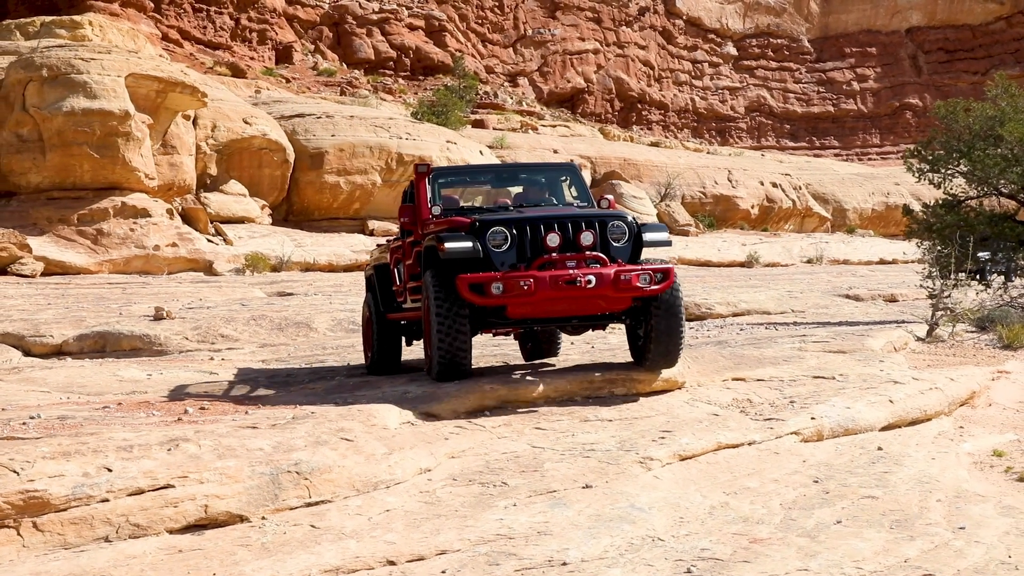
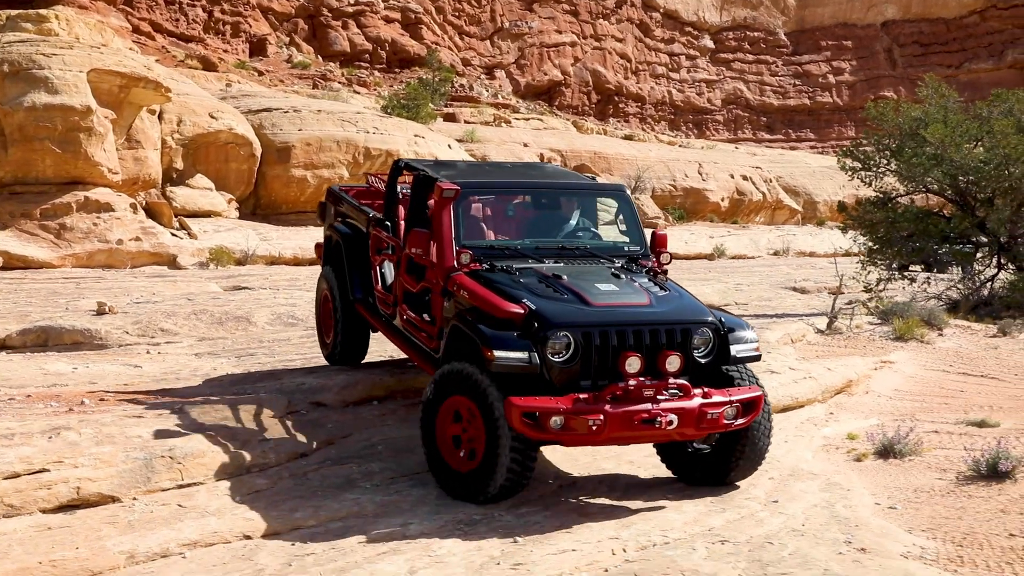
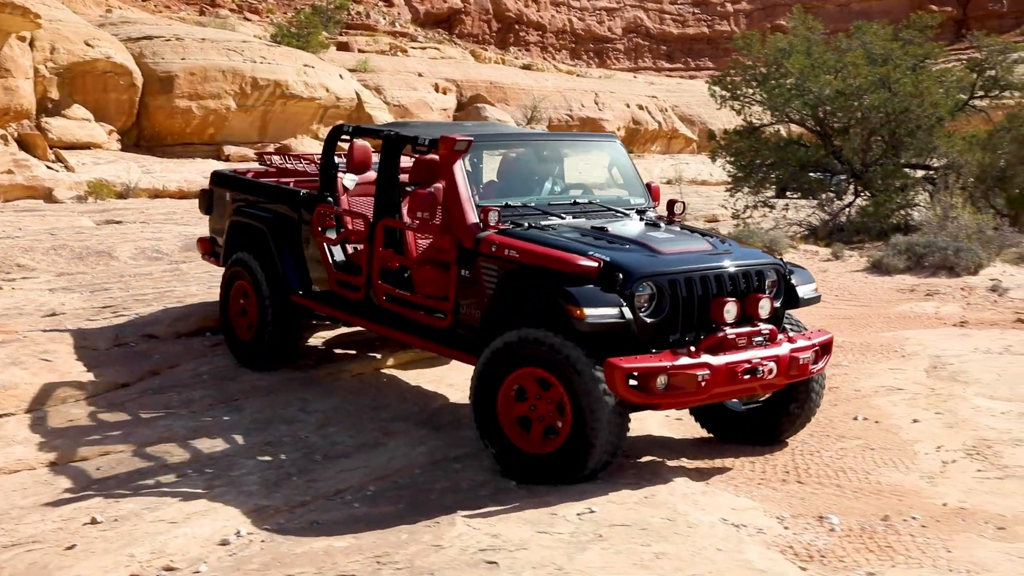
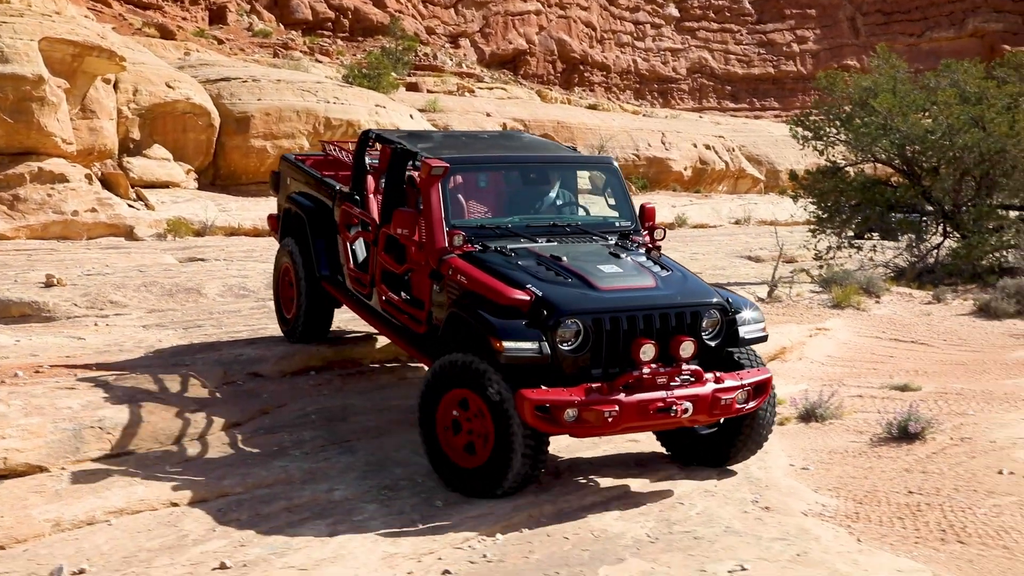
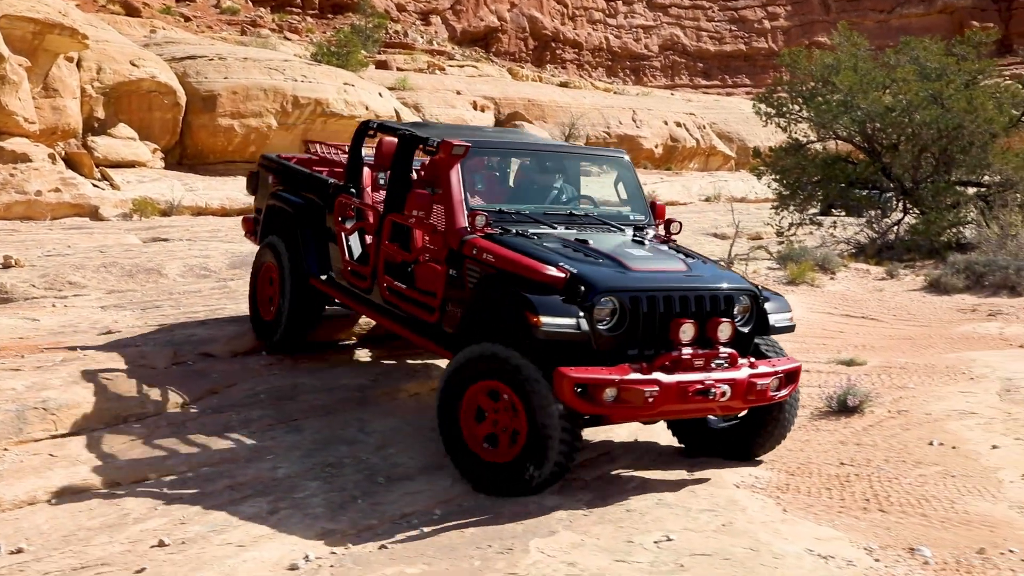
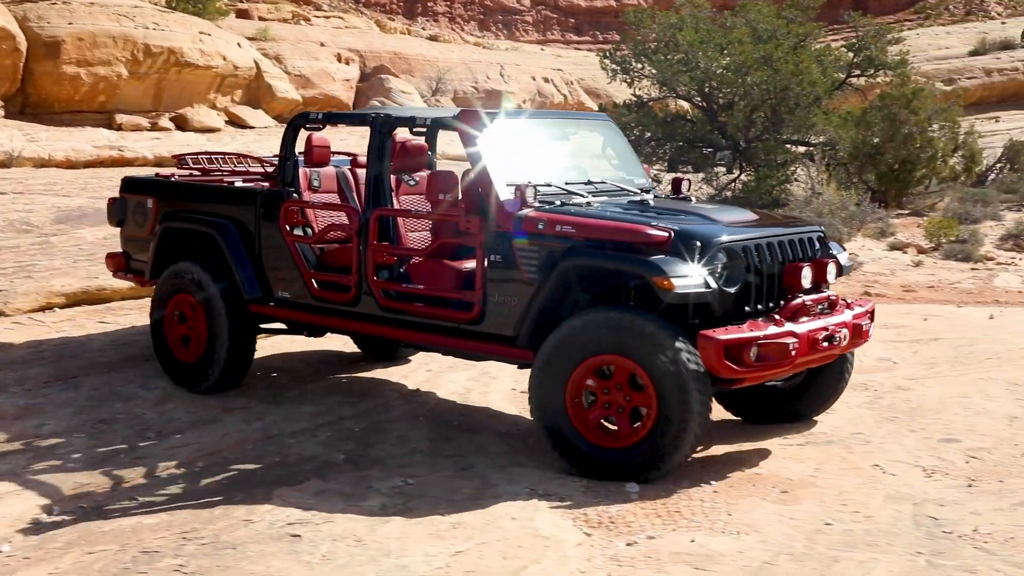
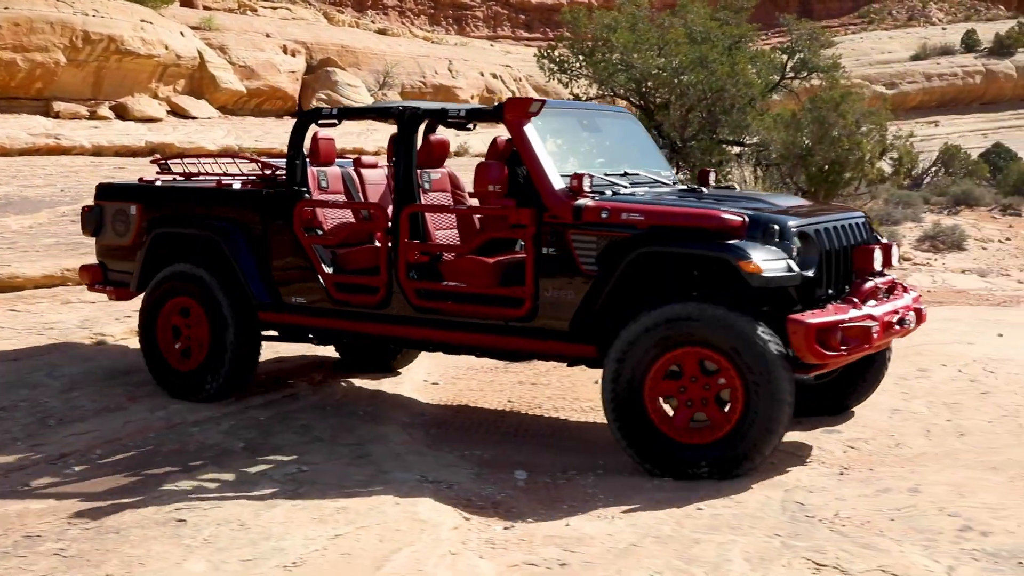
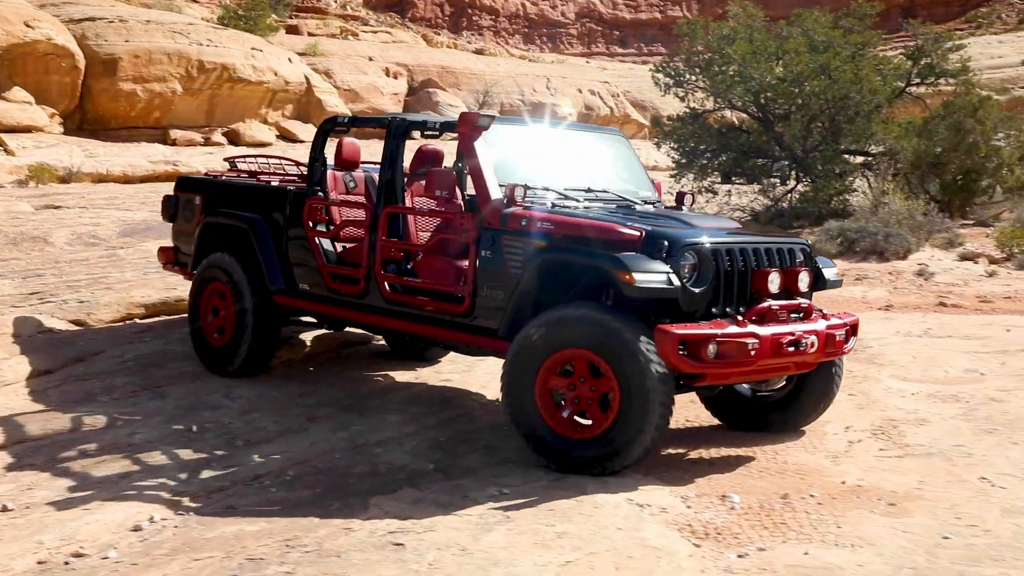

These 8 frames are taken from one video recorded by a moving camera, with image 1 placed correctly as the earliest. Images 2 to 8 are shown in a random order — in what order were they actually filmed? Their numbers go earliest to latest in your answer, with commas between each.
2, 4, 5, 3, 8, 6, 7
